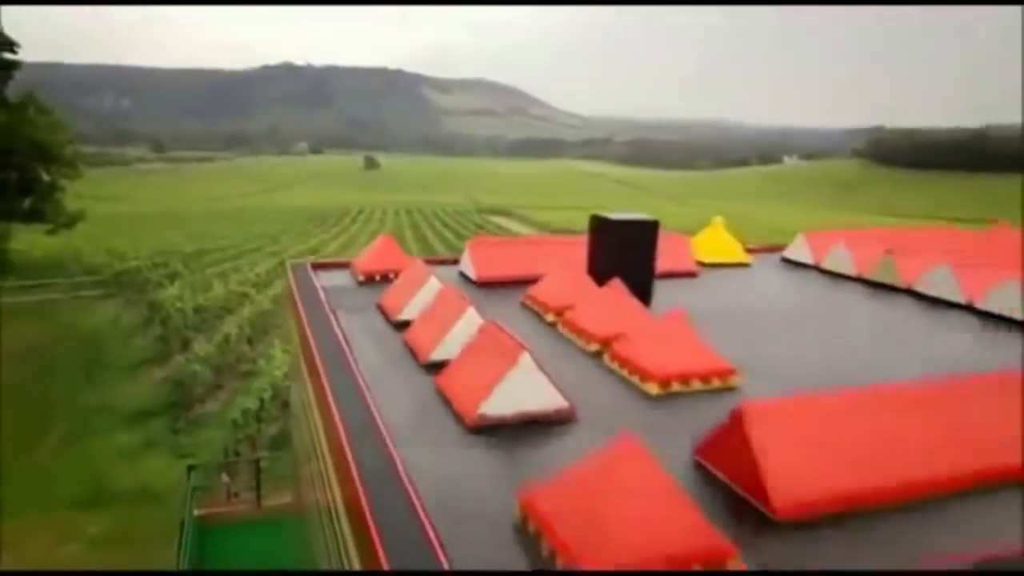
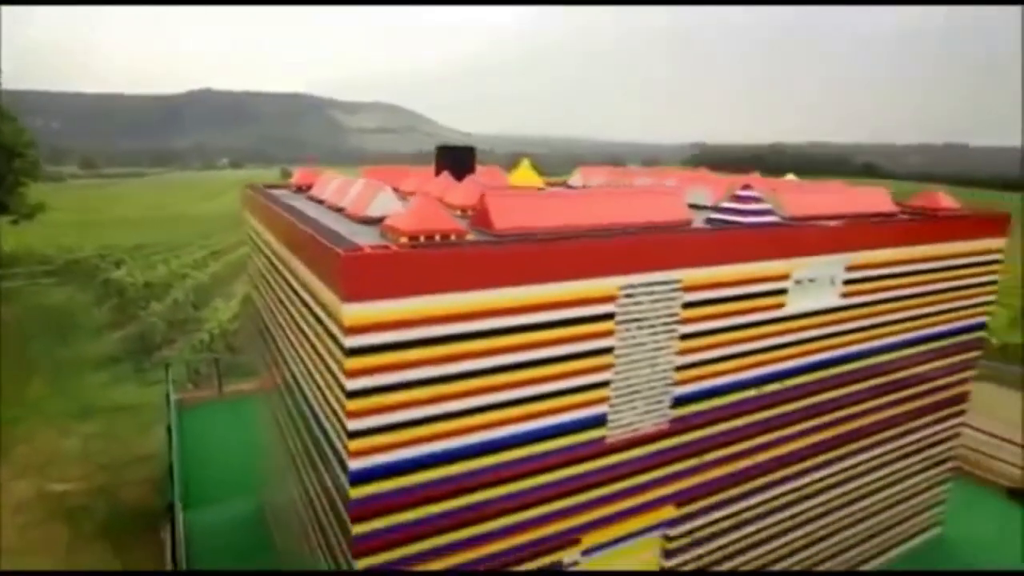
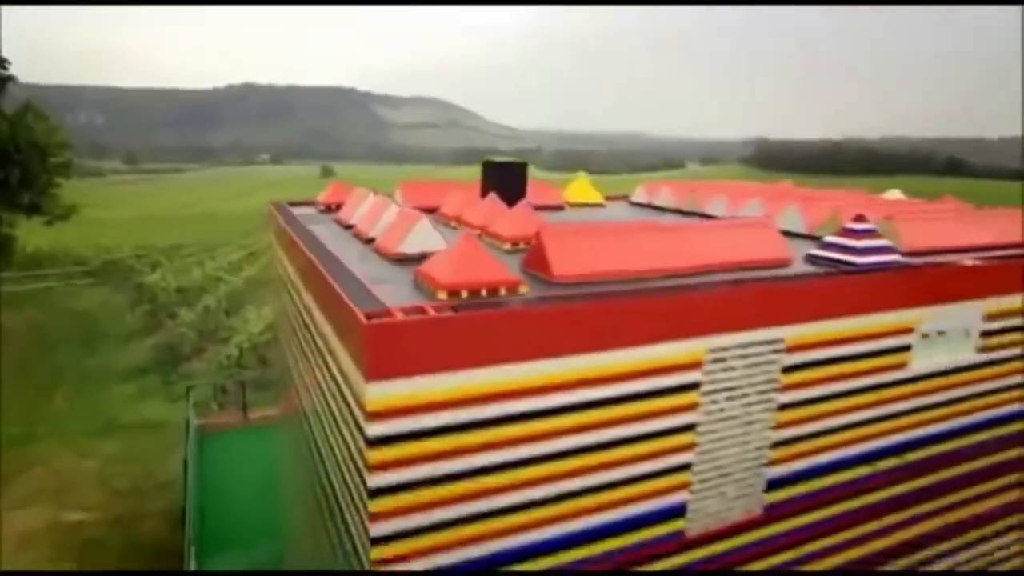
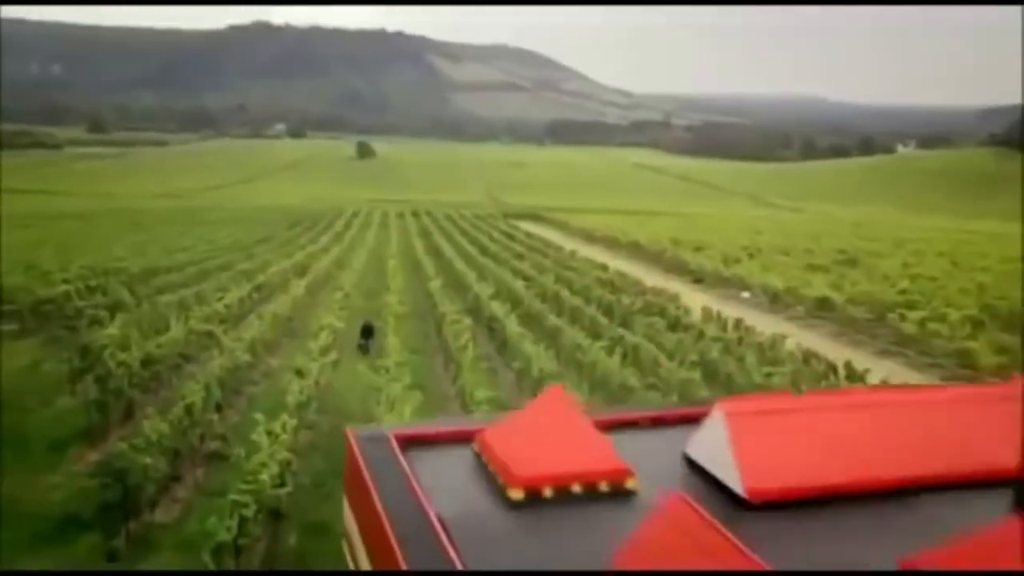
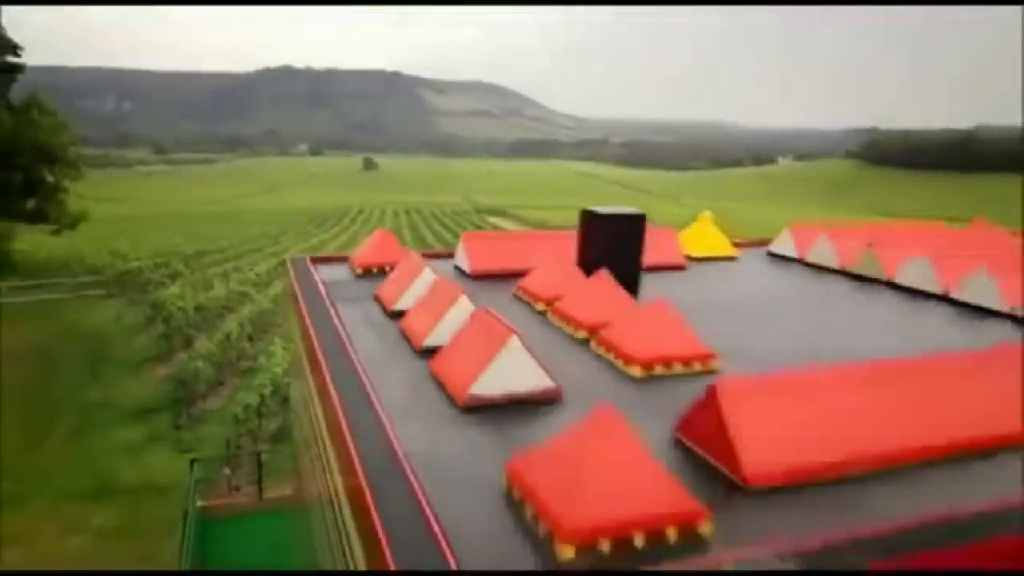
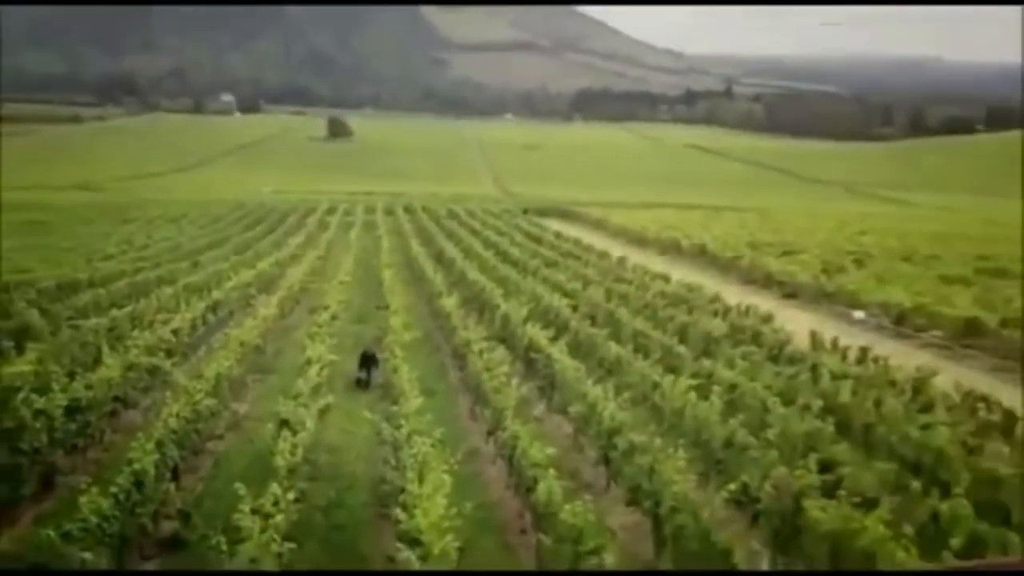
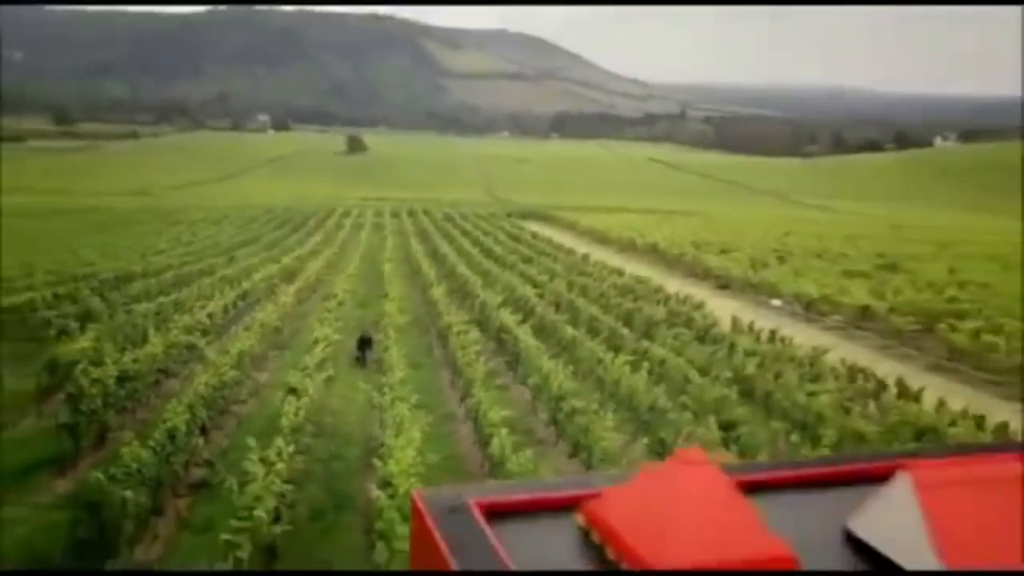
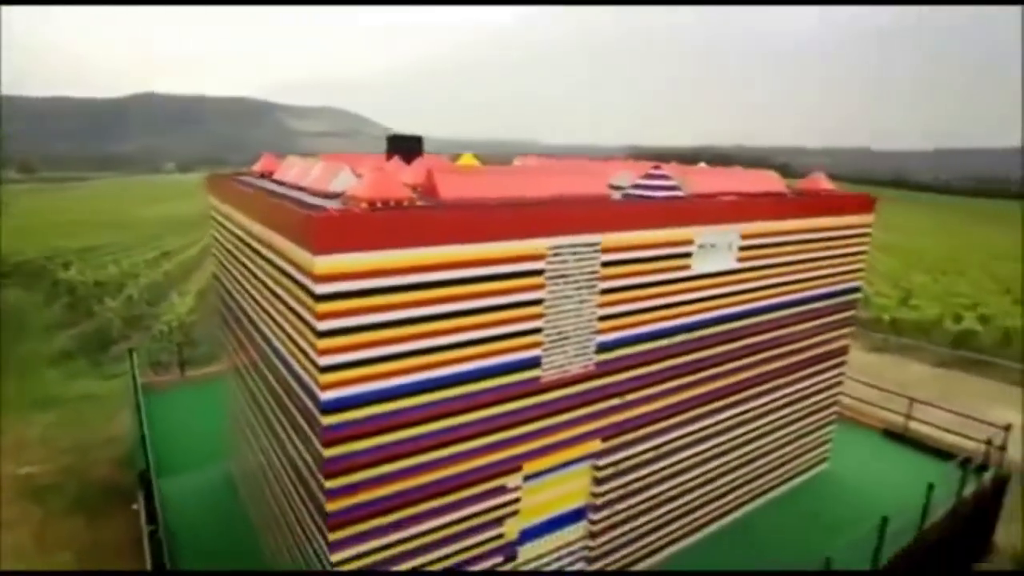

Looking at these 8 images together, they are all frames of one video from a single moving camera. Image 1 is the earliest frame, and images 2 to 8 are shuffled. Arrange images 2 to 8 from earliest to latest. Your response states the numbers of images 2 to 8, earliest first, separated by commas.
4, 6, 7, 5, 3, 2, 8
